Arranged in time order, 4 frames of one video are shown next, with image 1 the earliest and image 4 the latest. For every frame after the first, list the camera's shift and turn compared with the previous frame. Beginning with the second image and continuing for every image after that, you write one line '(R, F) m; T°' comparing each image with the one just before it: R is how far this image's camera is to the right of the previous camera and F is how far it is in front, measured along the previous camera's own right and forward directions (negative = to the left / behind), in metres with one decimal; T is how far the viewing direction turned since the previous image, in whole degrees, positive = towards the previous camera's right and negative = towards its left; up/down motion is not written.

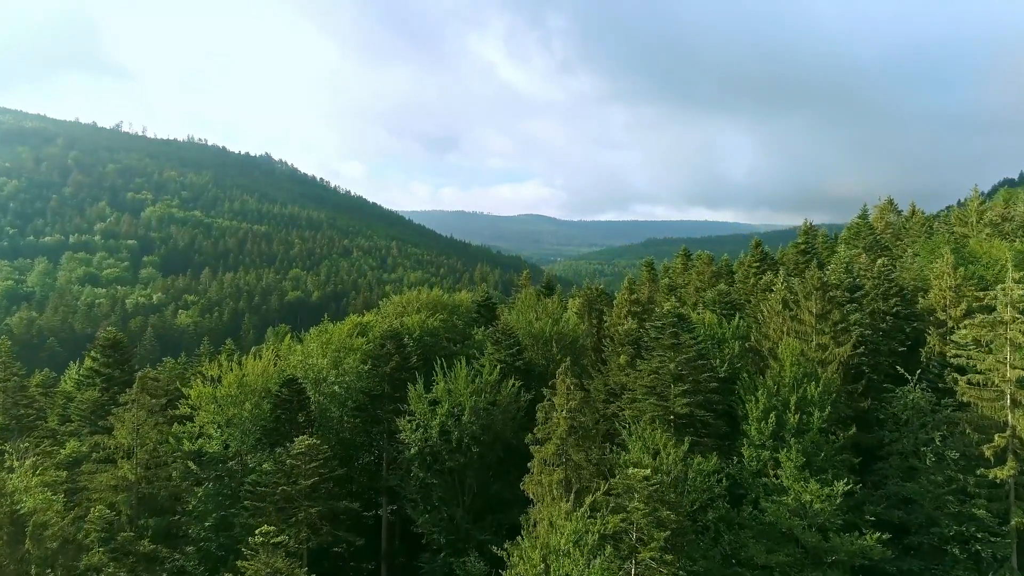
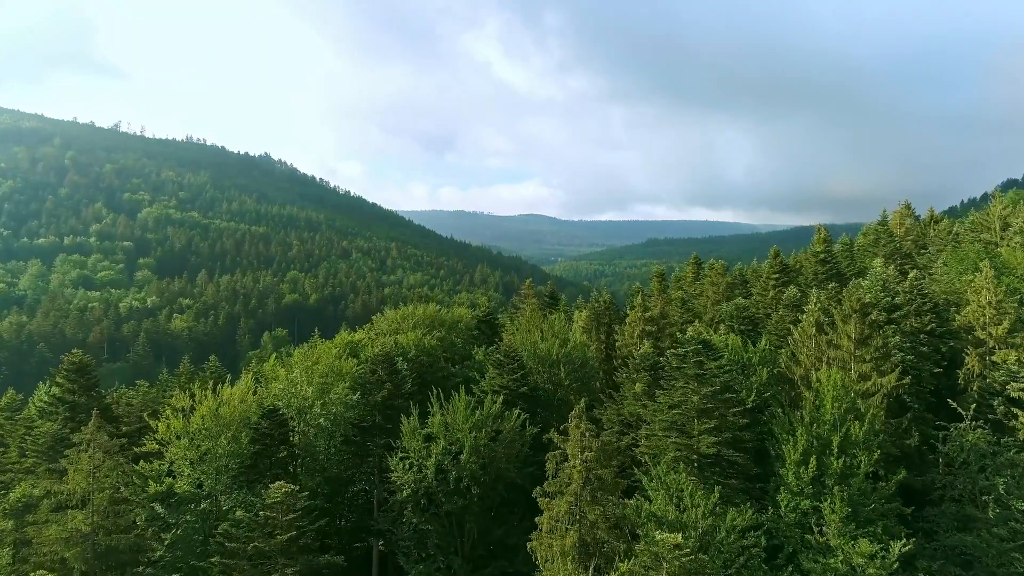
(-0.3, +3.8) m; 0°
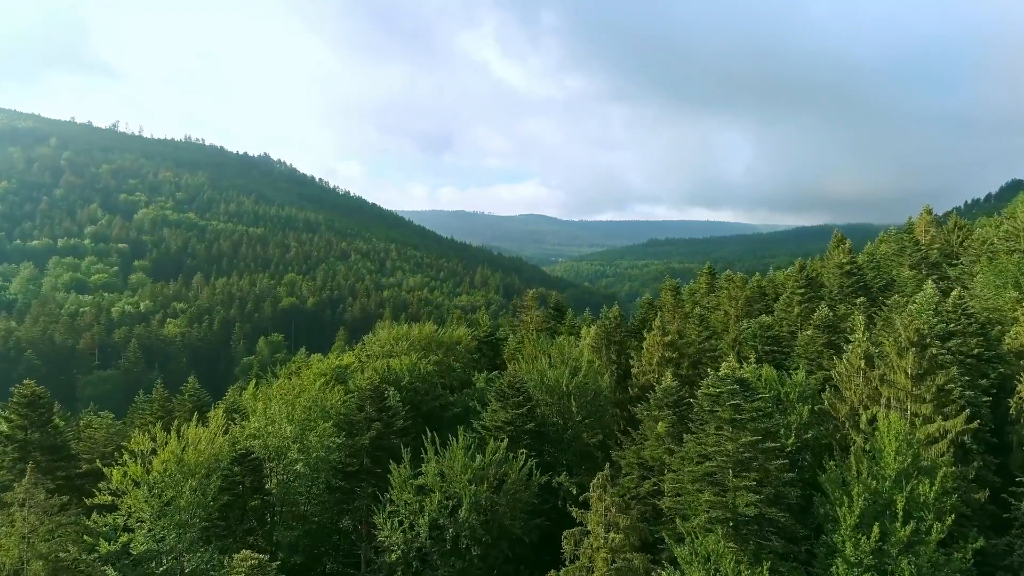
(-0.3, +4.3) m; 0°
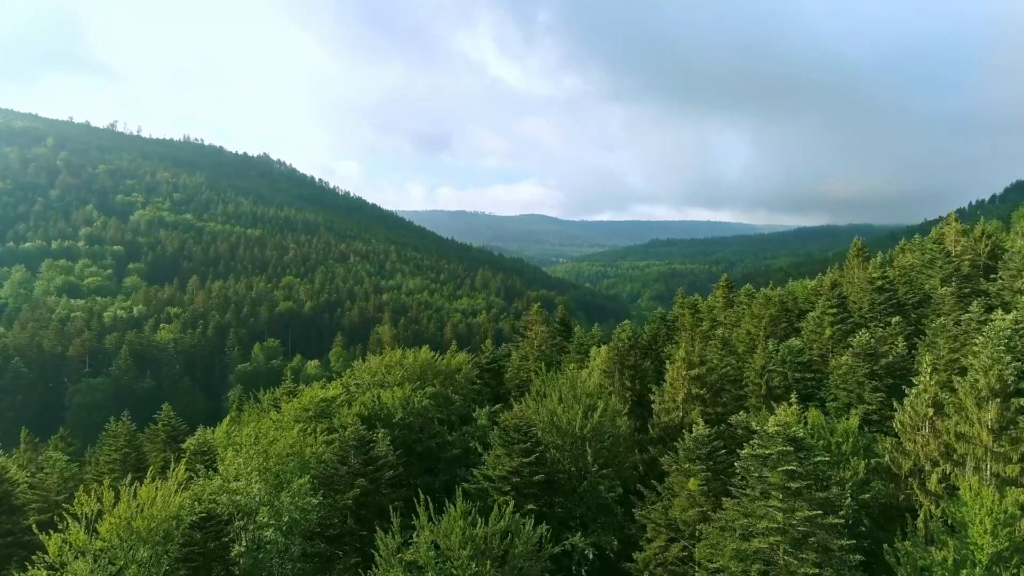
(-0.4, +4.5) m; 0°
